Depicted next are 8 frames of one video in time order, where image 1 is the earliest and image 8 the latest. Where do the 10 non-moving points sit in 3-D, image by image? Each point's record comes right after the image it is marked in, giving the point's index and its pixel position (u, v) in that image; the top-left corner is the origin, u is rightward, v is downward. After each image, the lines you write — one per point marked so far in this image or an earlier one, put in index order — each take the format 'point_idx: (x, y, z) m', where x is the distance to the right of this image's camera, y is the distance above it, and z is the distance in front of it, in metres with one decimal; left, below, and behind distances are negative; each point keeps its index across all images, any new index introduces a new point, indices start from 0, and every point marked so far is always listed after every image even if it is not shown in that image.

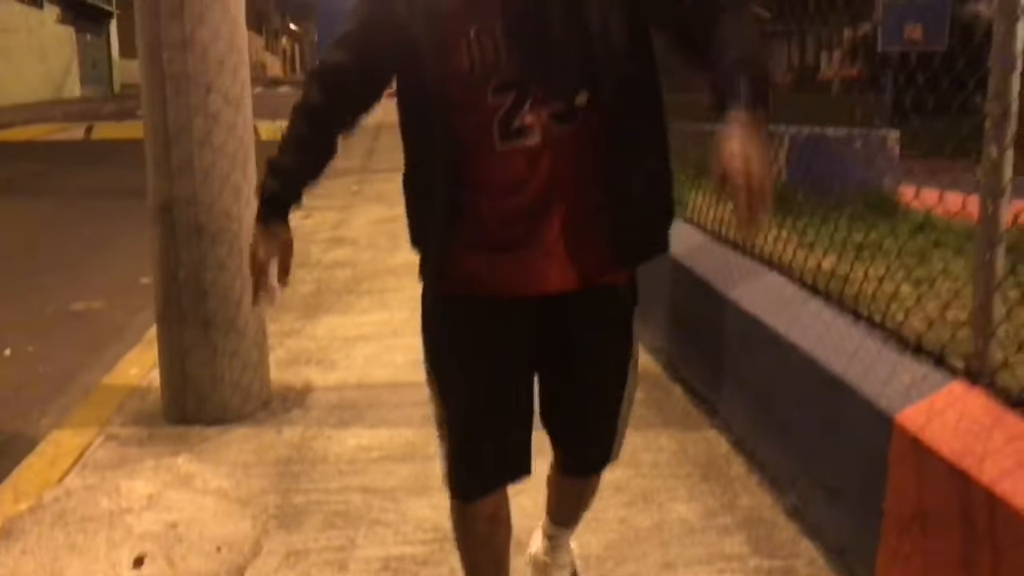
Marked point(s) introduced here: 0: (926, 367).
0: (+1.2, -0.2, +2.6) m
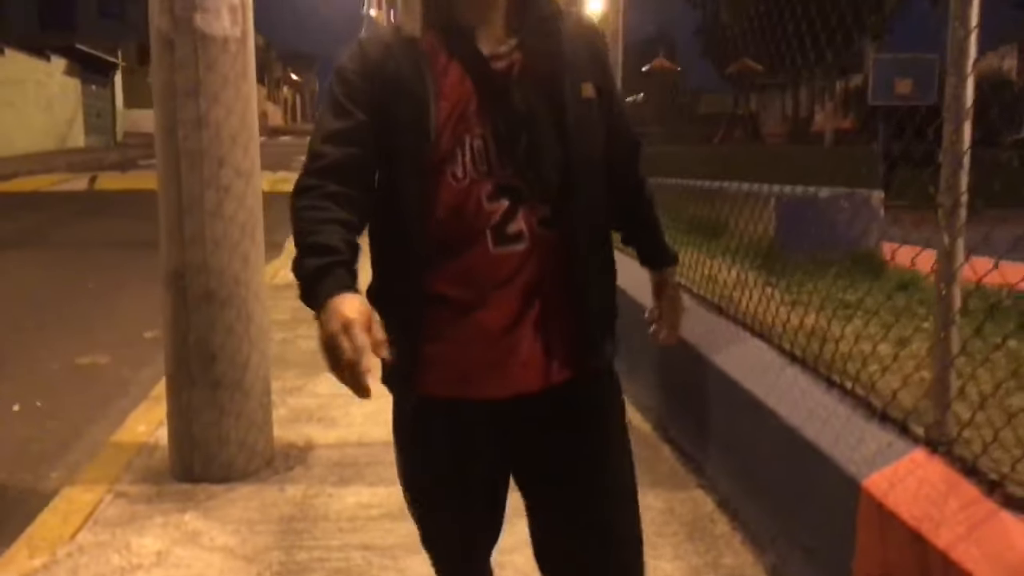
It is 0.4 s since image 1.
0: (+1.2, -0.5, +2.8) m
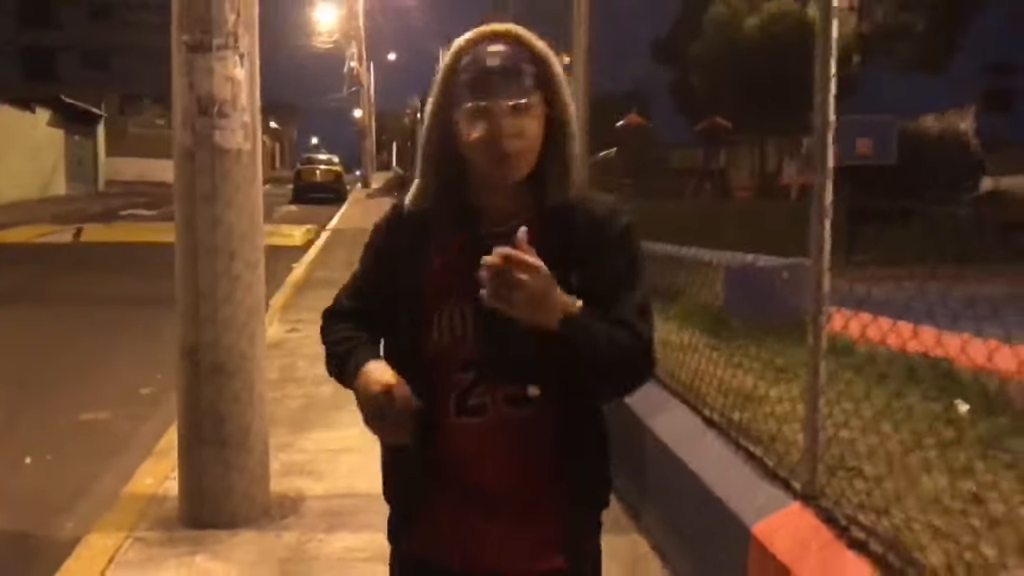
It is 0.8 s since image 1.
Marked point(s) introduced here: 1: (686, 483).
0: (+1.0, -0.8, +3.5) m
1: (+0.8, -0.9, +3.9) m
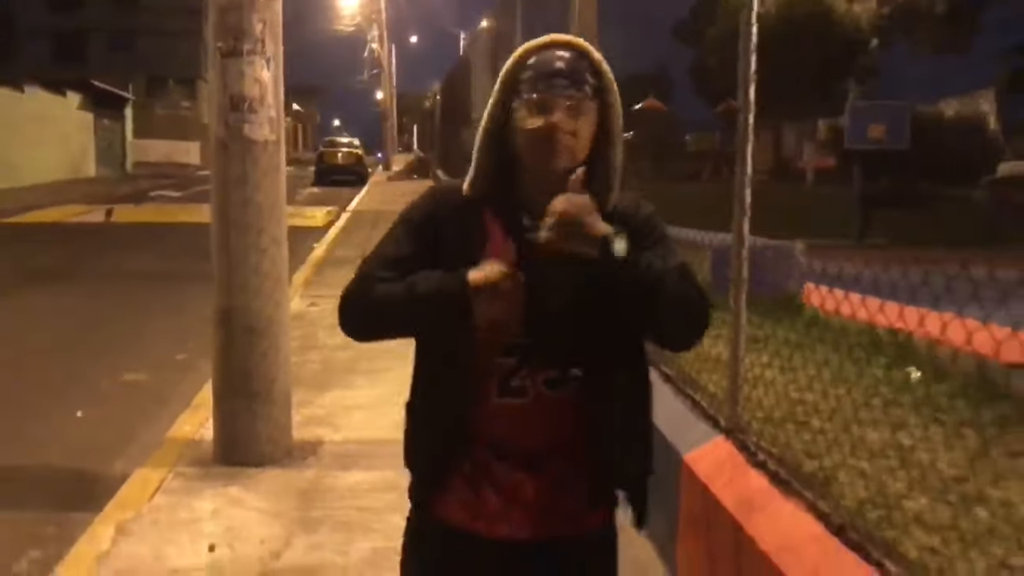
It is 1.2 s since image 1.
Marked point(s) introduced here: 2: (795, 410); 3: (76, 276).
0: (+0.9, -0.6, +4.2) m
1: (+0.7, -0.7, +4.6) m
2: (+1.8, -0.8, +5.7) m
3: (-6.6, +0.2, +13.5) m
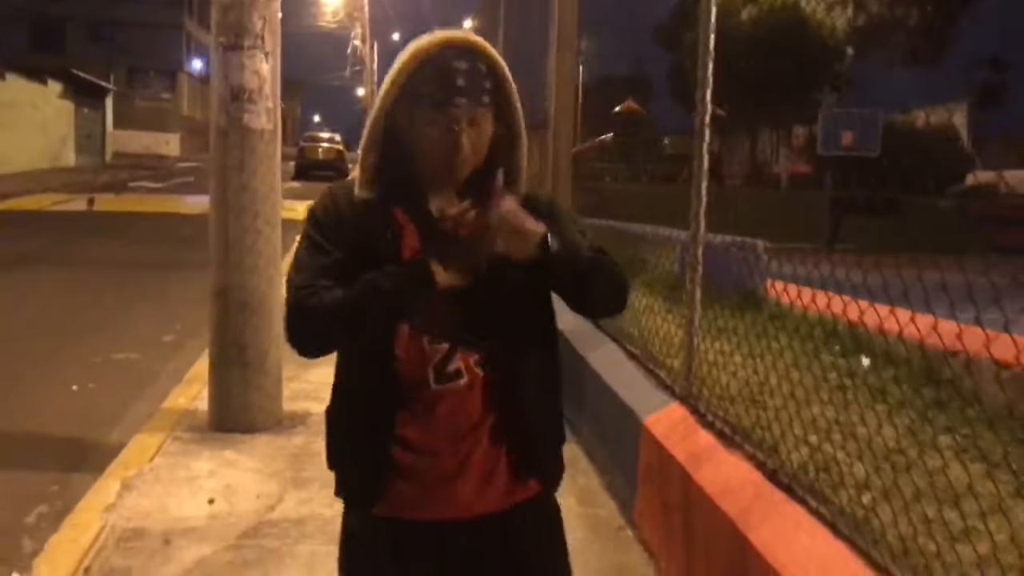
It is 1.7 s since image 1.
0: (+0.8, -0.6, +4.6) m
1: (+0.5, -0.6, +5.1) m
2: (+1.7, -0.7, +6.2) m
3: (-6.9, +0.4, +13.8) m
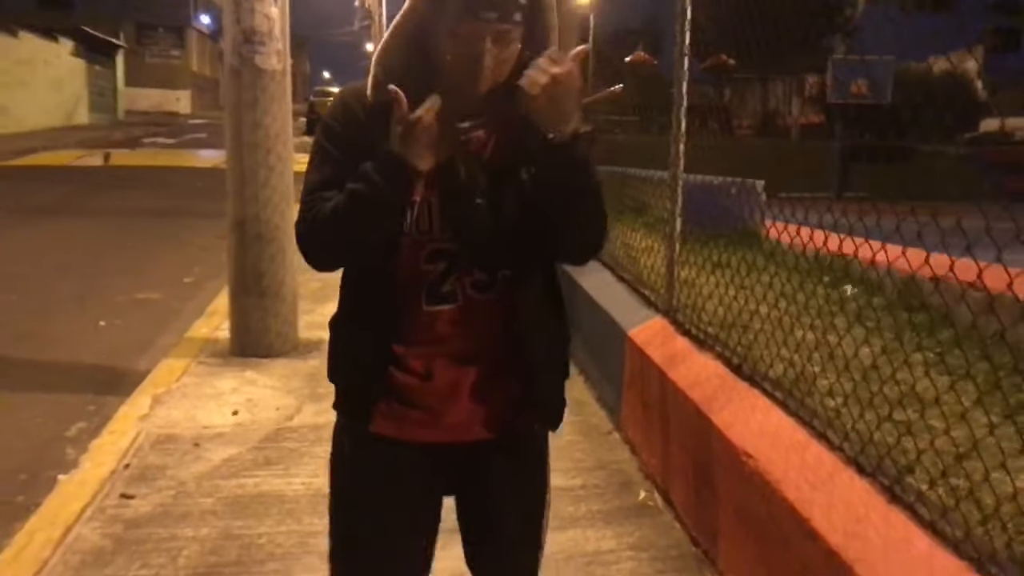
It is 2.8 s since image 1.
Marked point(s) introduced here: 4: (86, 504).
0: (+0.8, -0.1, +5.0) m
1: (+0.5, -0.2, +5.5) m
2: (+1.7, -0.2, +6.6) m
3: (-6.8, +1.2, +14.2) m
4: (-1.9, -1.0, +4.1) m
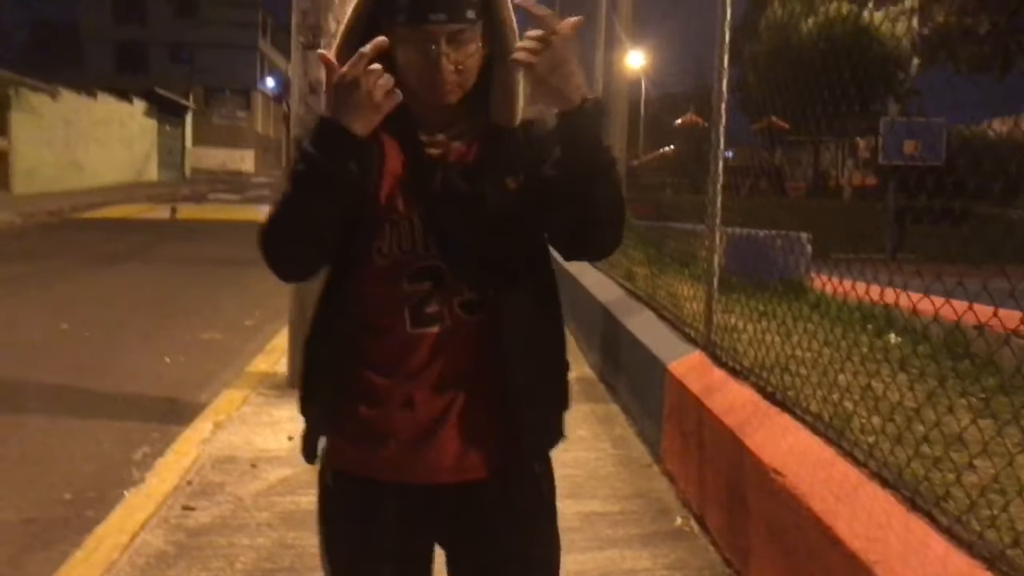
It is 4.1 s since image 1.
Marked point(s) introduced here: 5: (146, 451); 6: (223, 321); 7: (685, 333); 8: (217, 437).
0: (+1.0, -0.3, +5.2) m
1: (+0.8, -0.4, +5.6) m
2: (+2.0, -0.5, +6.7) m
3: (-6.0, +0.5, +14.9) m
4: (-1.8, -1.1, +4.4) m
5: (-2.4, -1.1, +6.0) m
6: (-3.3, -0.4, +10.3) m
7: (+1.1, -0.3, +5.6) m
8: (-1.8, -0.9, +5.5) m
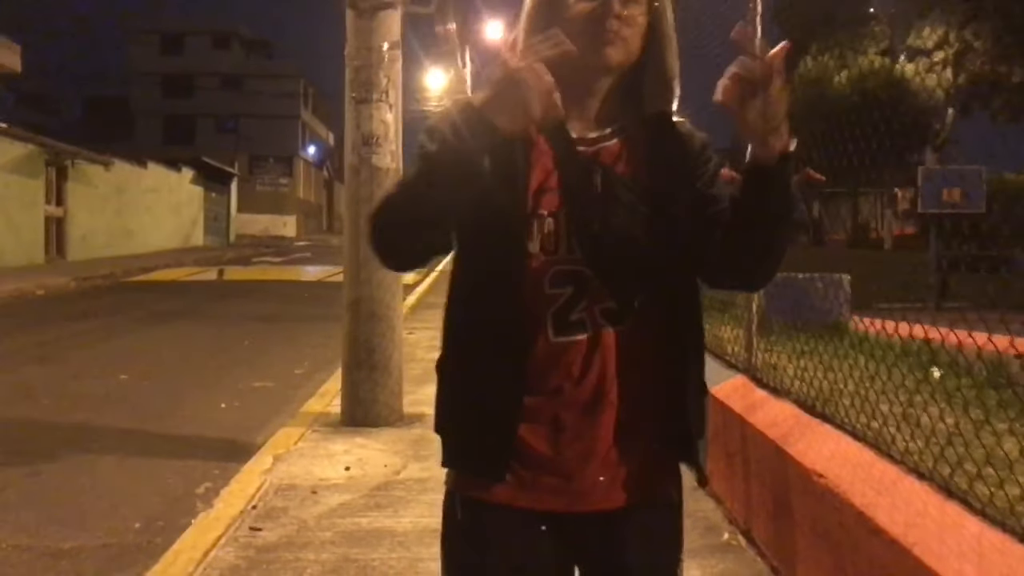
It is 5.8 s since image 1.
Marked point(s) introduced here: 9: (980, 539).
0: (+1.3, -0.5, +5.3) m
1: (+1.1, -0.6, +5.8) m
2: (+2.4, -0.8, +6.8) m
3: (-5.3, -0.5, +15.4) m
4: (-1.5, -1.3, +4.6) m
5: (-2.1, -1.4, +6.3) m
6: (-2.8, -1.0, +10.7) m
7: (+1.4, -0.5, +5.8) m
8: (-1.5, -1.2, +5.8) m
9: (+1.4, -0.8, +2.7) m
